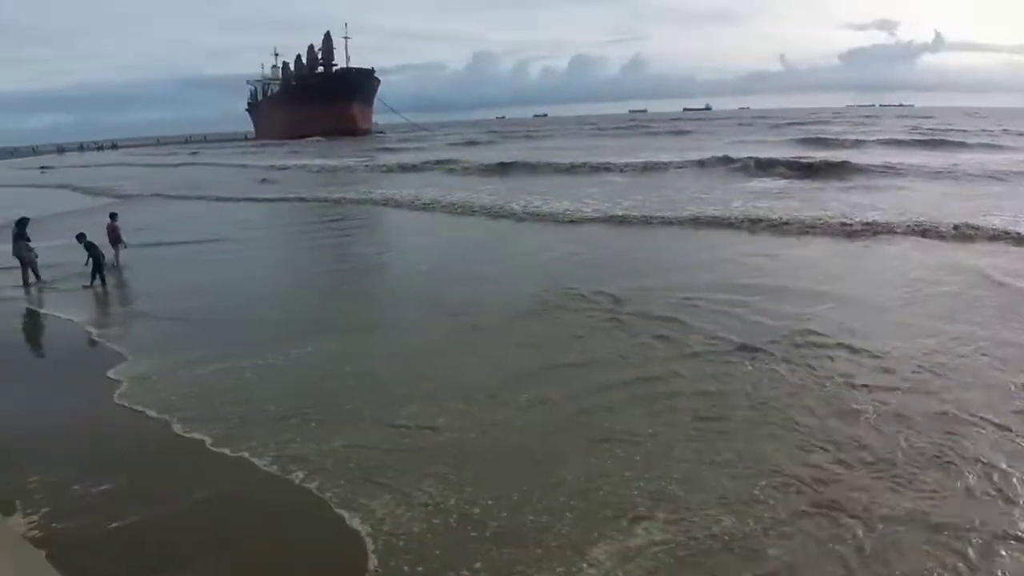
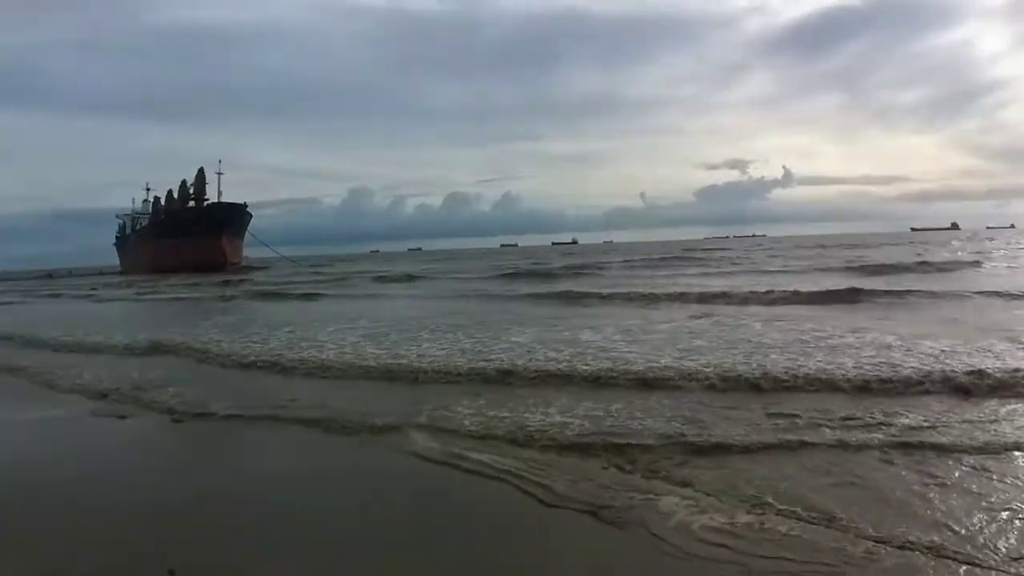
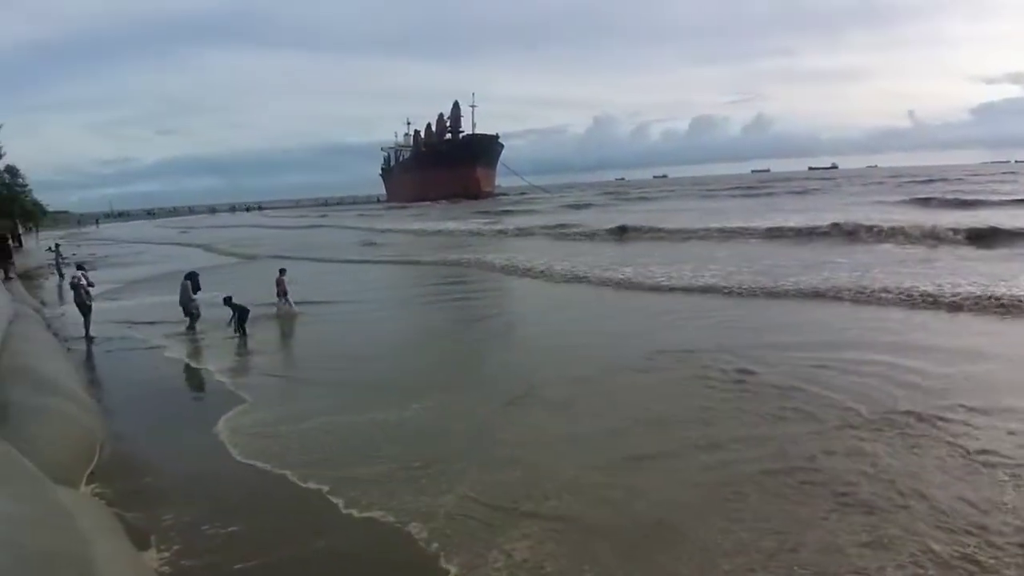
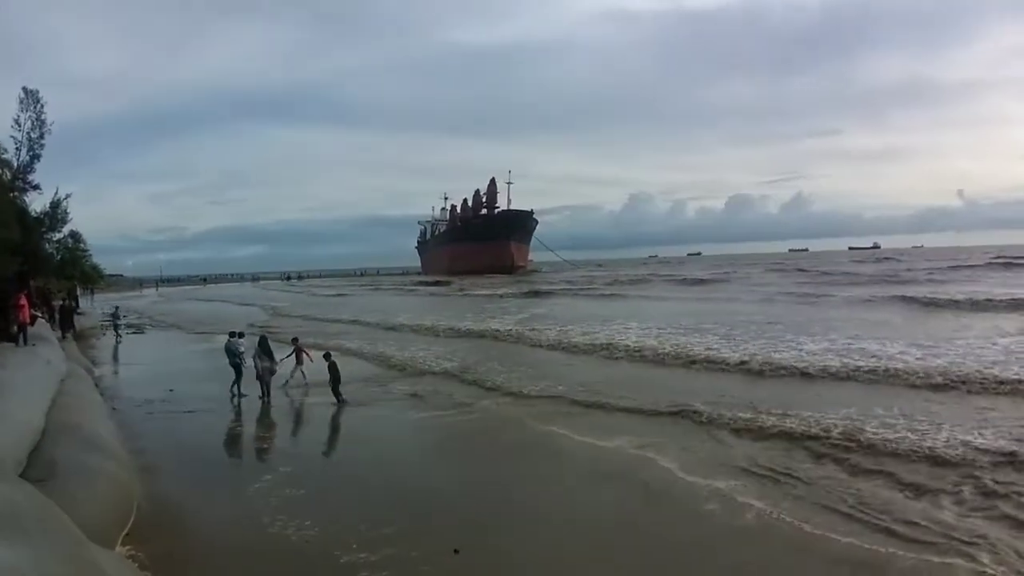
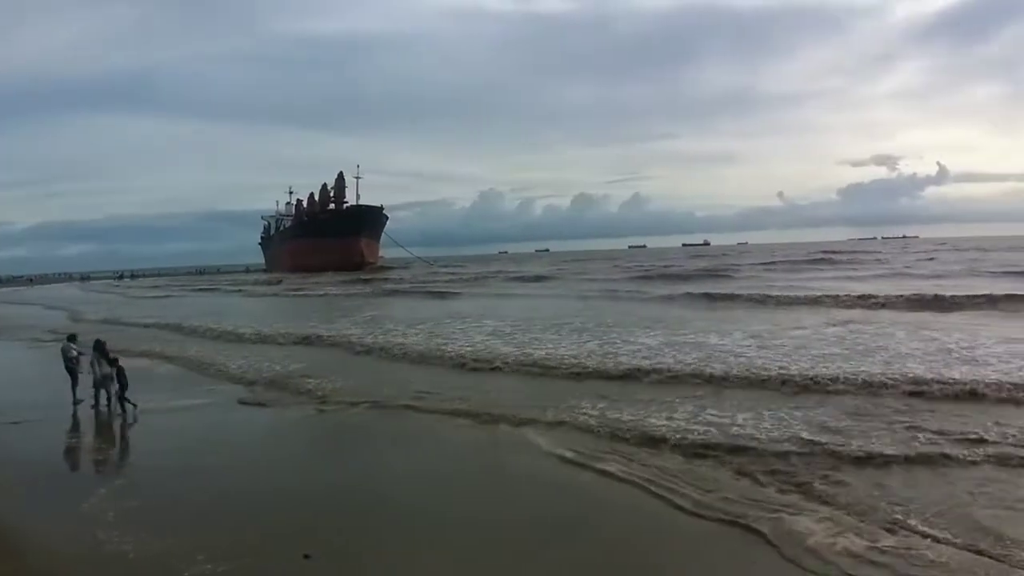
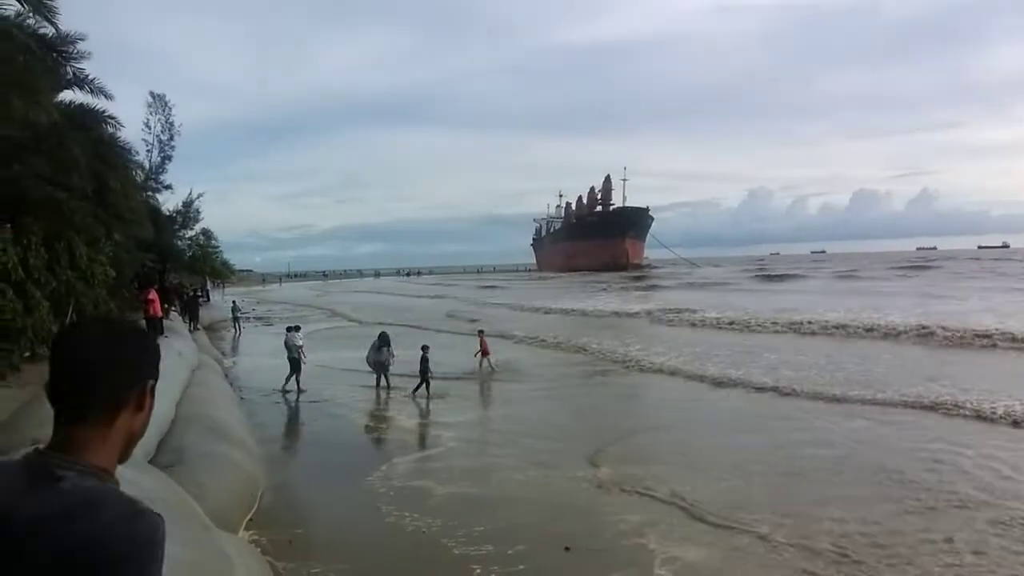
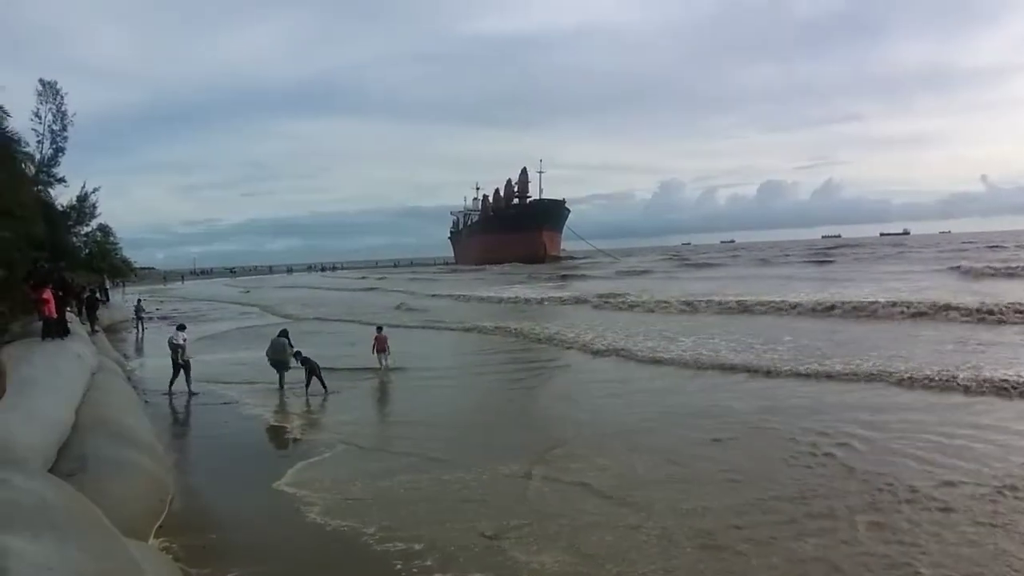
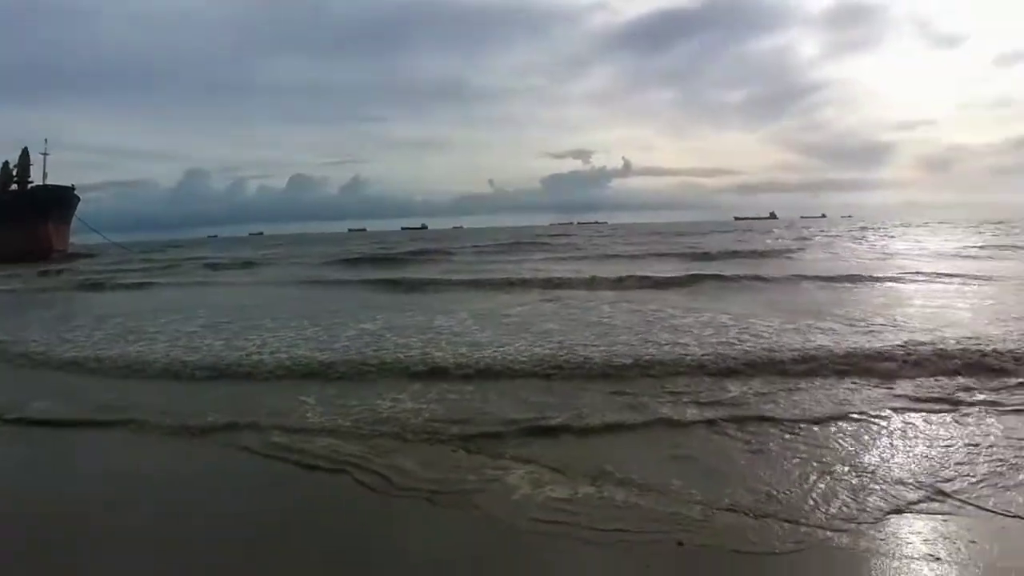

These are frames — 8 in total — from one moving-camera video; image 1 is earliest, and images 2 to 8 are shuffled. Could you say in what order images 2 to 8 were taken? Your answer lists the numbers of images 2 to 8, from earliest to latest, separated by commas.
3, 7, 6, 4, 5, 2, 8
